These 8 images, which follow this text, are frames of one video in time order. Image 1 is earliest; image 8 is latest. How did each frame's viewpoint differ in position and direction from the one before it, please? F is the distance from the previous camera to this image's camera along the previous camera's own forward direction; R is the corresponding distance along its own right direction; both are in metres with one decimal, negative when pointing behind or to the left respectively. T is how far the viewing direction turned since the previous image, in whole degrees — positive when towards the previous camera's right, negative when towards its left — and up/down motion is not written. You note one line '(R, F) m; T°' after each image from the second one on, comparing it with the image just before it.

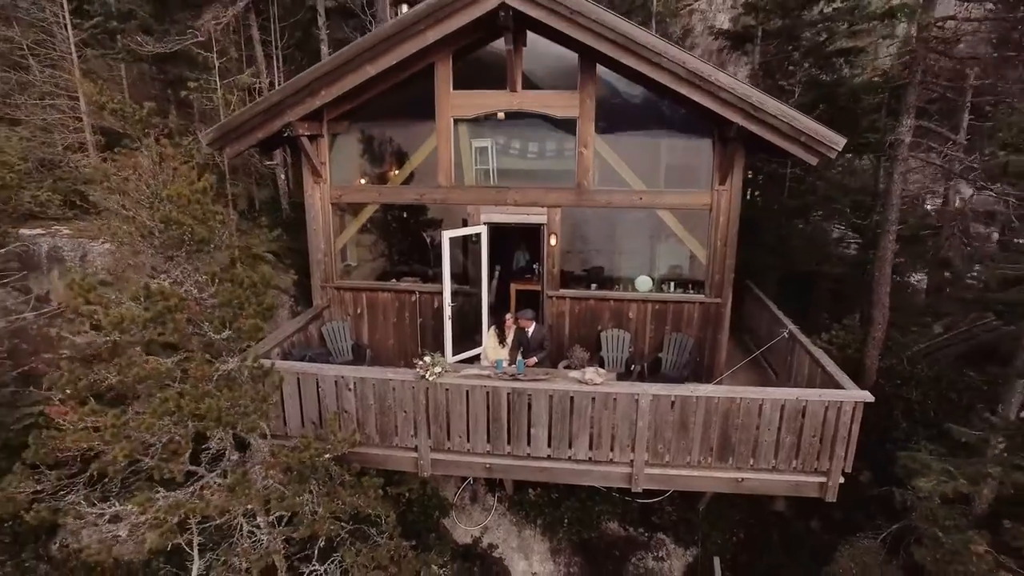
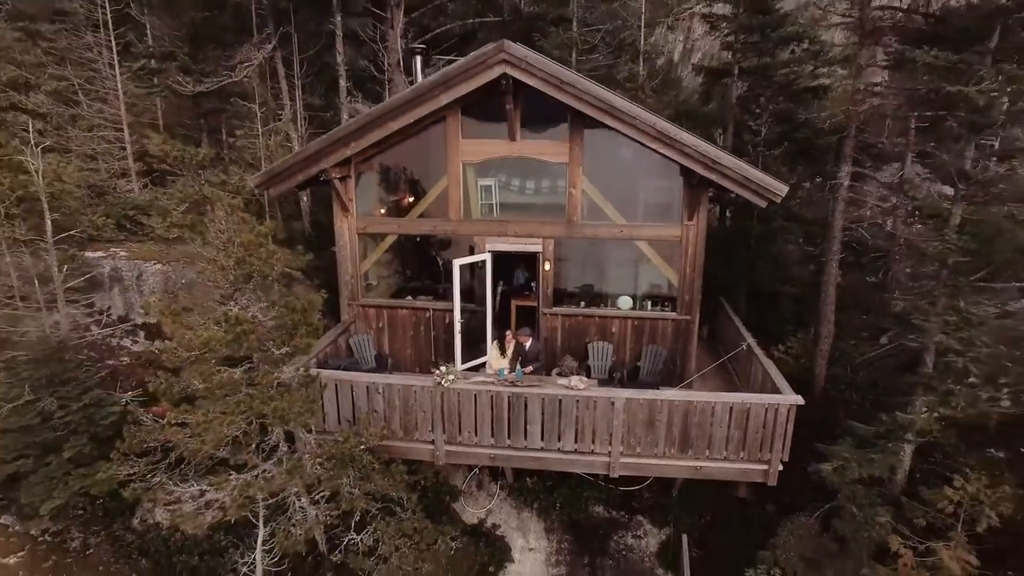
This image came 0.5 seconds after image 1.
(0.0, -1.5) m; 0°
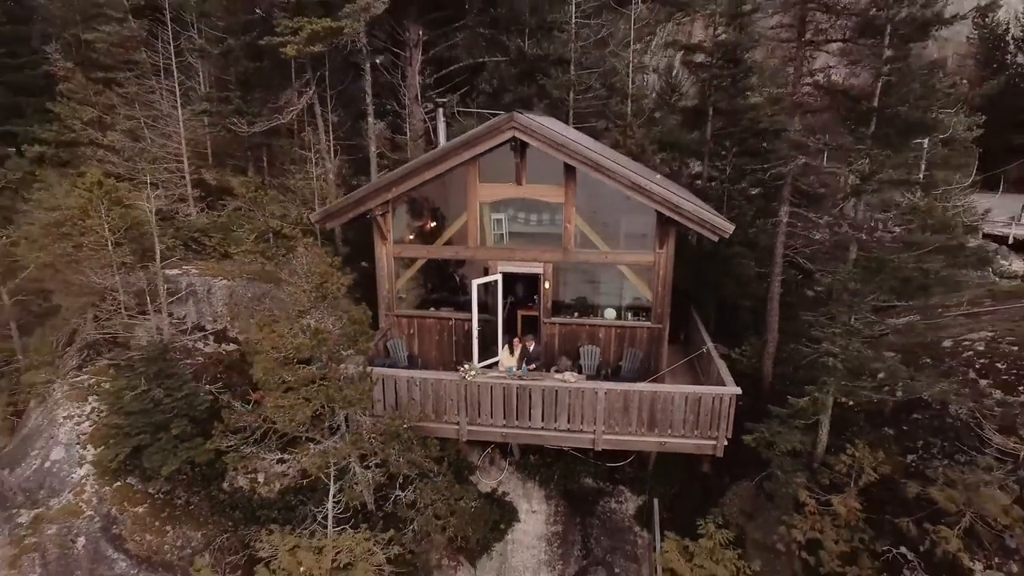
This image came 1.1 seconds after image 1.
(-0.1, -2.4) m; 0°
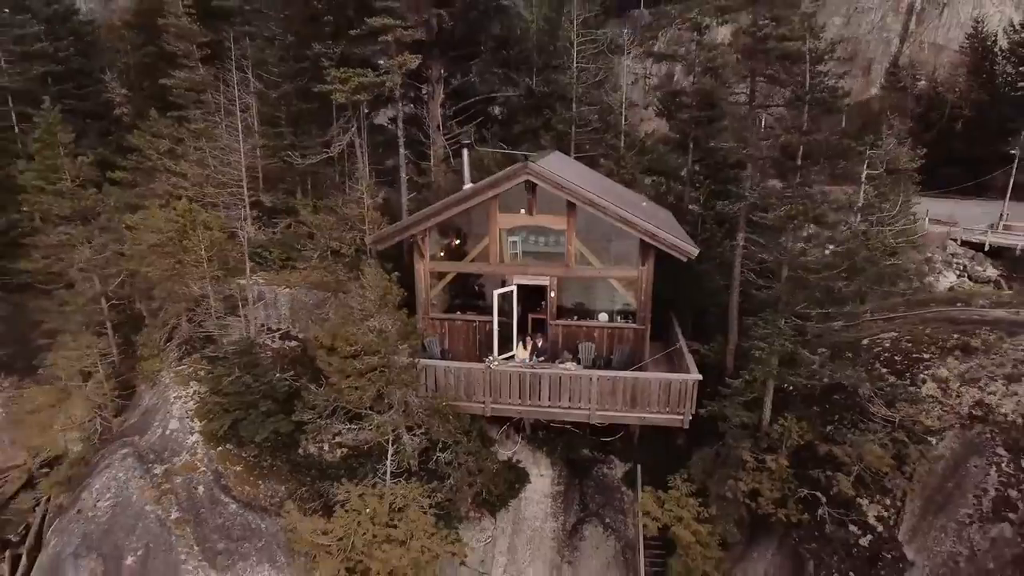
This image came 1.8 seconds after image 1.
(-0.3, -3.0) m; 0°
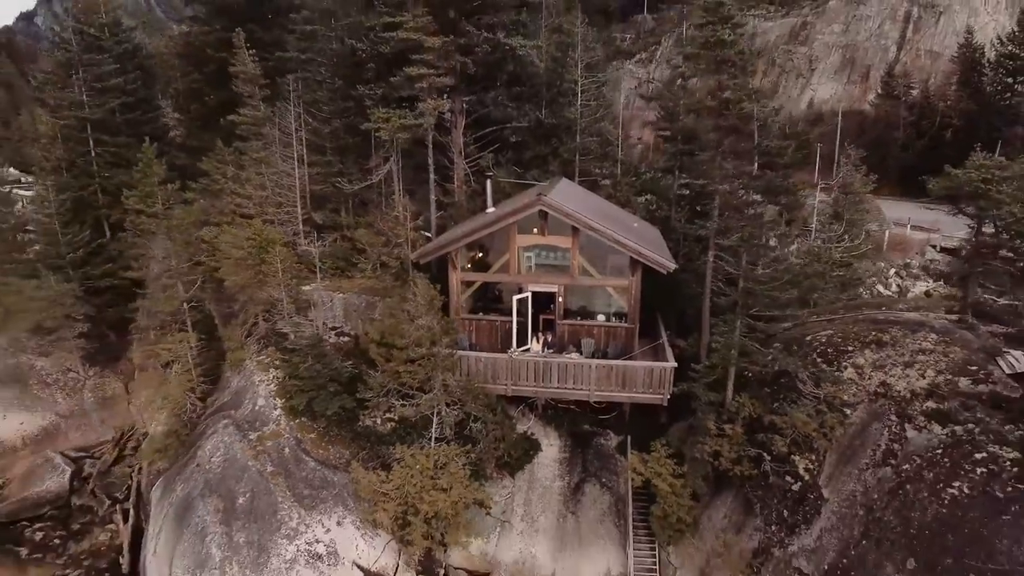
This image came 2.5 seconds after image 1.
(-0.4, -3.5) m; 0°
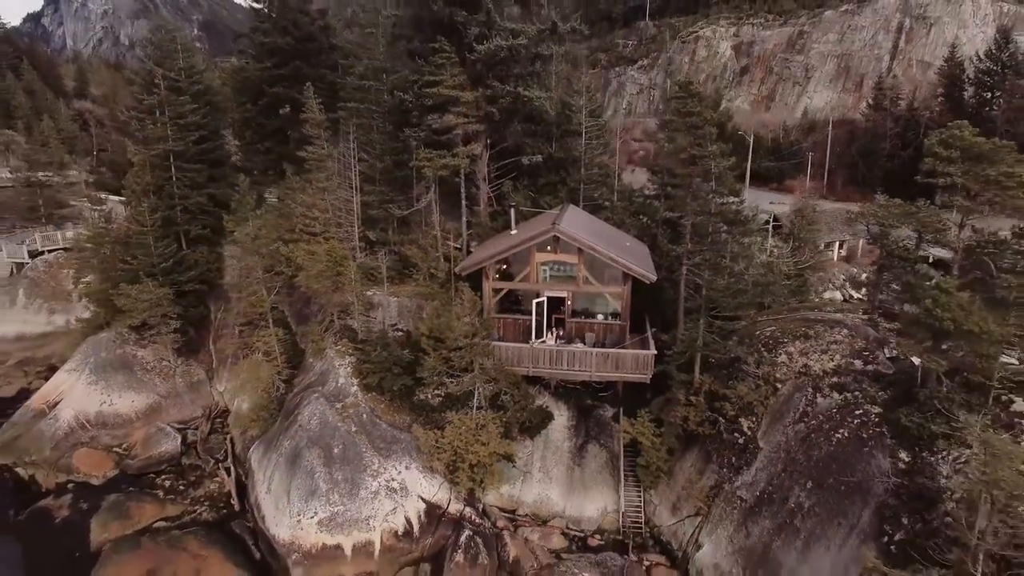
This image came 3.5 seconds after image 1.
(-0.7, -5.3) m; 0°
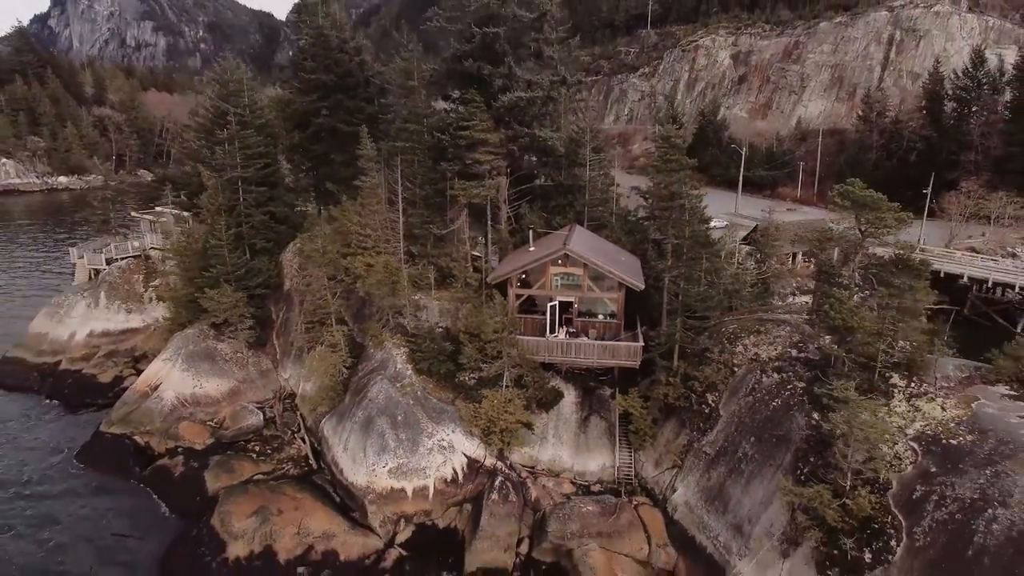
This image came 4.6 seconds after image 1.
(-0.9, -6.2) m; 0°
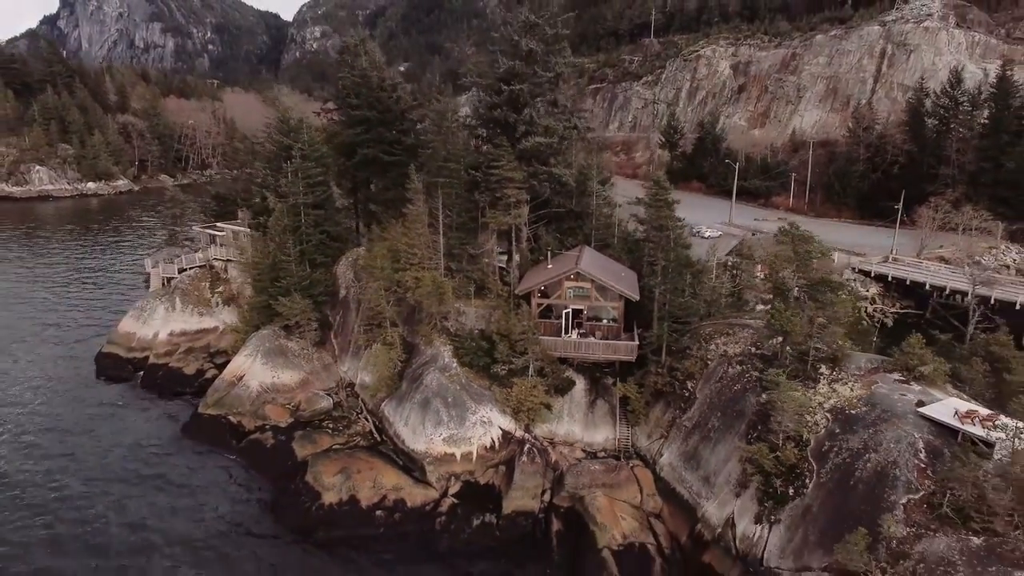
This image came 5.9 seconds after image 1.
(-1.3, -7.6) m; 0°
